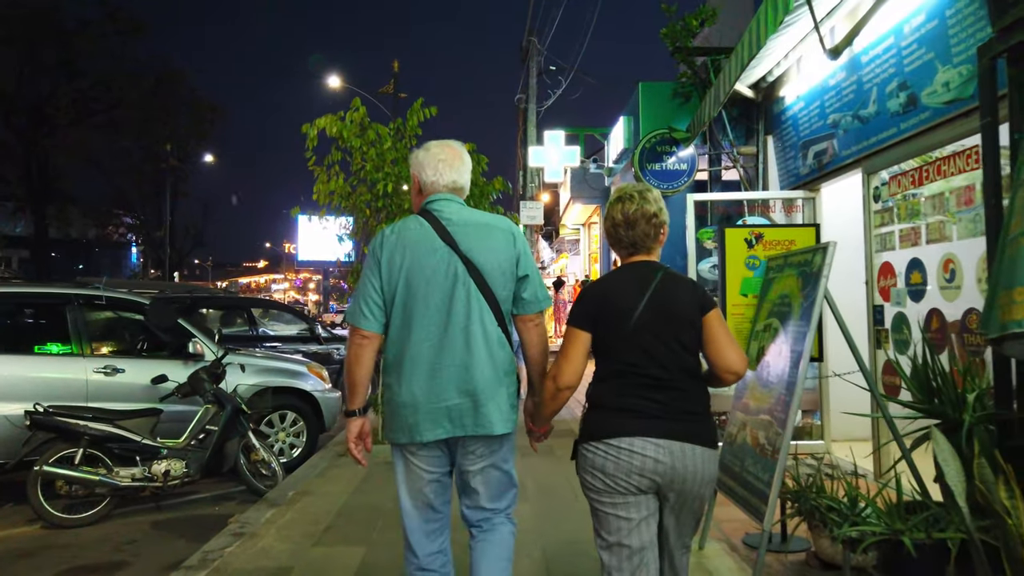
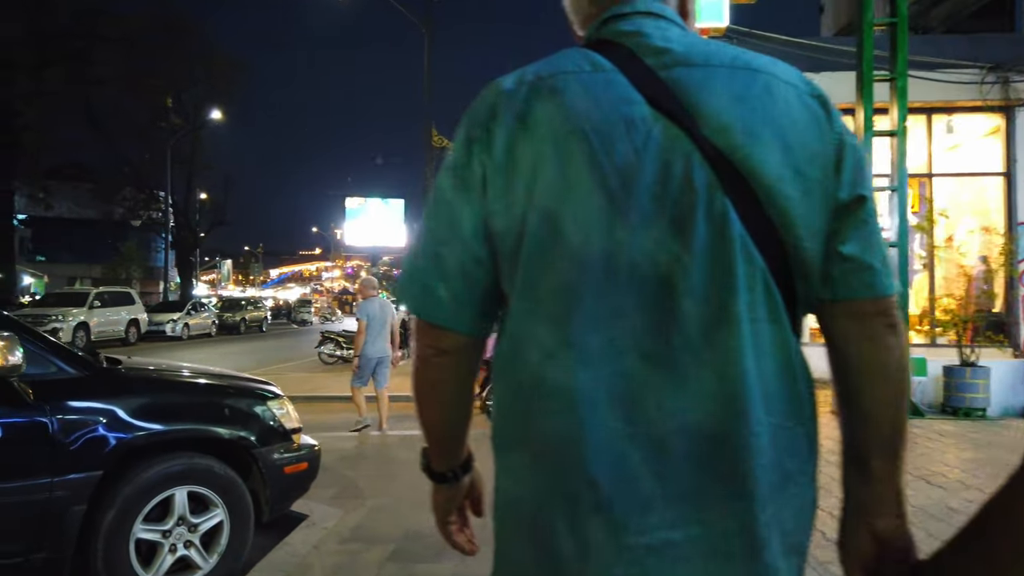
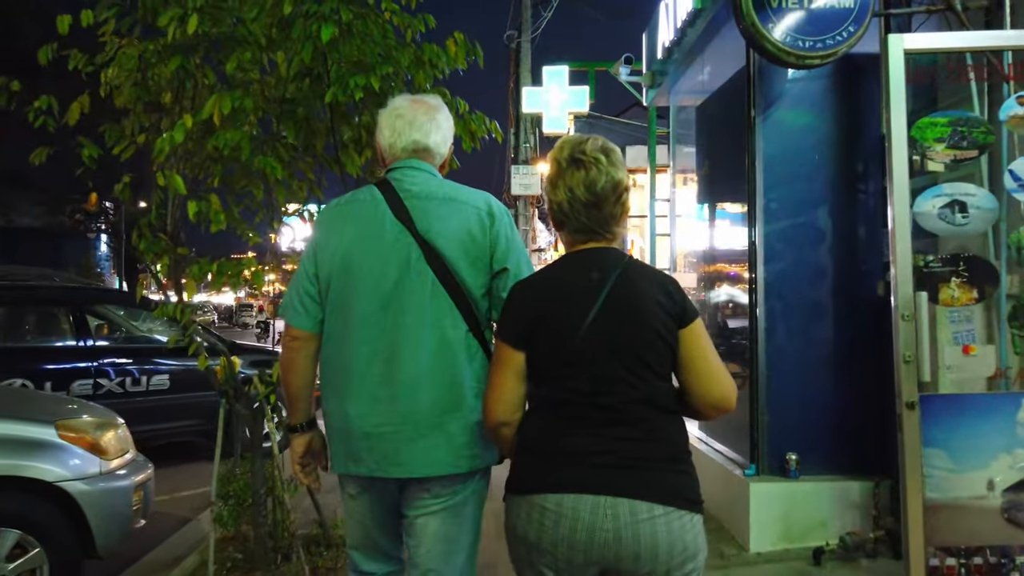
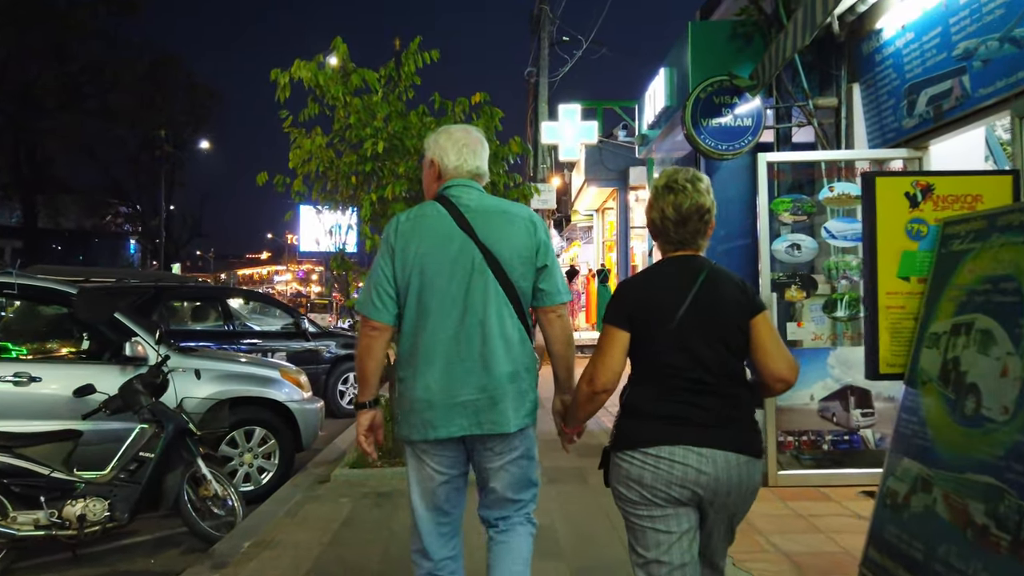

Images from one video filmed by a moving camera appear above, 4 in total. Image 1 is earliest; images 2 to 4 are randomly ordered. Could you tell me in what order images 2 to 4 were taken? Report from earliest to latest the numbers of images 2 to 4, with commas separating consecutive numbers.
4, 3, 2
